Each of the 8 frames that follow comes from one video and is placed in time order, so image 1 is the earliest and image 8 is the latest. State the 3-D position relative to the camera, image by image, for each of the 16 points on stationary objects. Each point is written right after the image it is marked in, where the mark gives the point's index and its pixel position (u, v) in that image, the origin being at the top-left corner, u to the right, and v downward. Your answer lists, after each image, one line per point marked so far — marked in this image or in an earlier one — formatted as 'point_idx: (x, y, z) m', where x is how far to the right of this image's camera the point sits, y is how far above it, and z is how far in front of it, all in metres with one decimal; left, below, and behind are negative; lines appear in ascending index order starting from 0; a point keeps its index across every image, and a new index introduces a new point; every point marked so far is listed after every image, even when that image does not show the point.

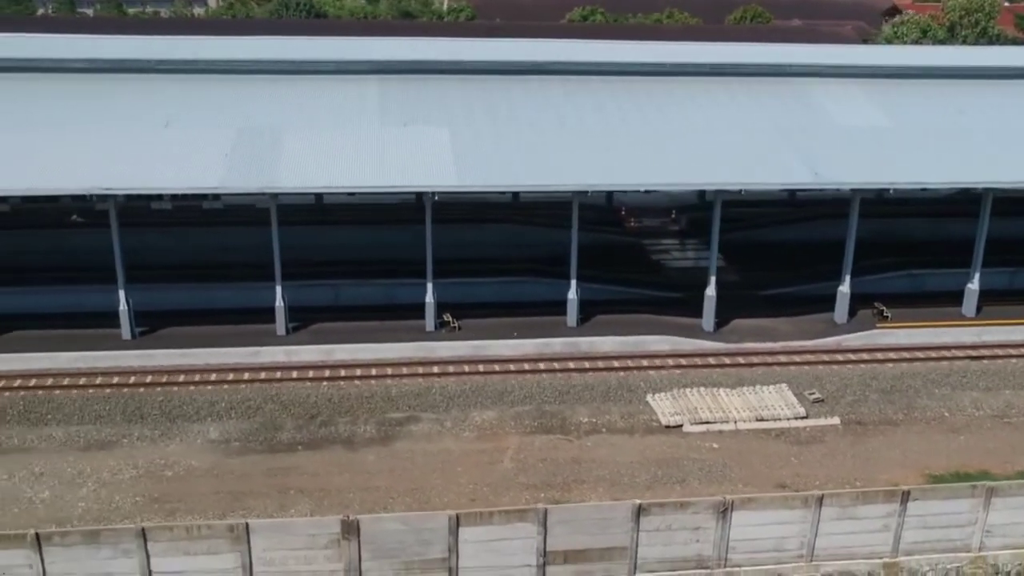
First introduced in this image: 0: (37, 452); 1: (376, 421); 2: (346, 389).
0: (-6.8, -2.4, +13.8) m
1: (-2.1, -2.0, +14.7) m
2: (-2.6, -1.6, +15.4) m
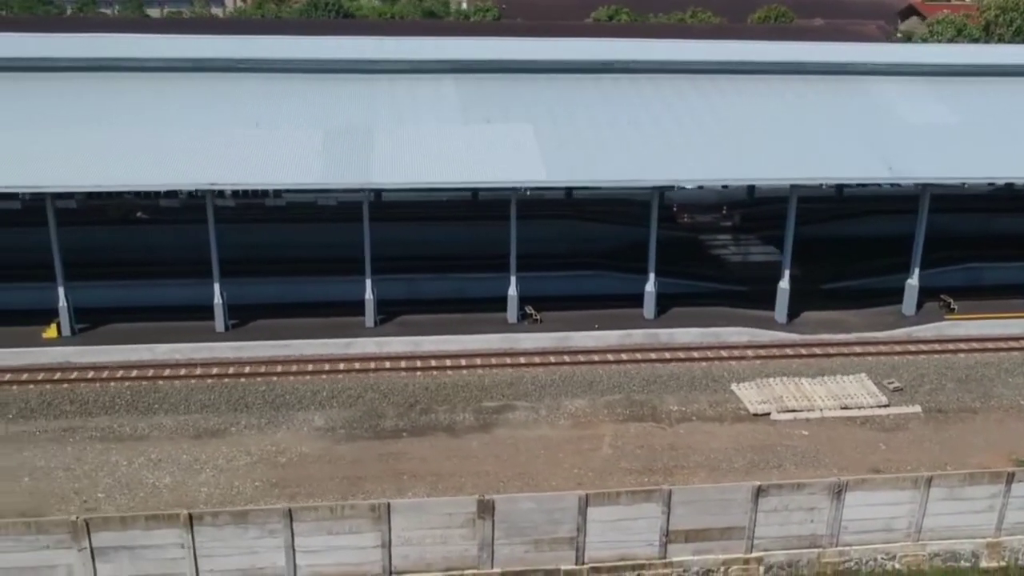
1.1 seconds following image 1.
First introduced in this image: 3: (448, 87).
0: (-5.3, -2.2, +14.2) m
1: (-0.6, -1.9, +15.2) m
2: (-1.2, -1.5, +15.8) m
3: (-1.2, +4.0, +18.9) m
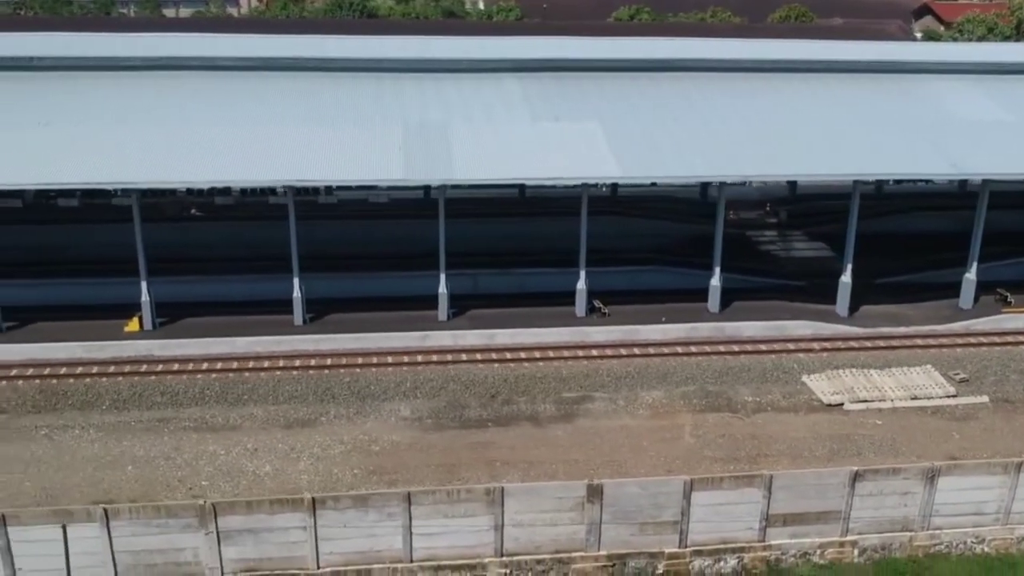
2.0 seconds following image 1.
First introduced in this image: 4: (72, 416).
0: (-4.0, -2.1, +14.5) m
1: (+0.7, -1.8, +15.5) m
2: (+0.1, -1.4, +16.2) m
3: (0.0, +4.1, +19.3) m
4: (-6.7, -2.0, +14.8) m
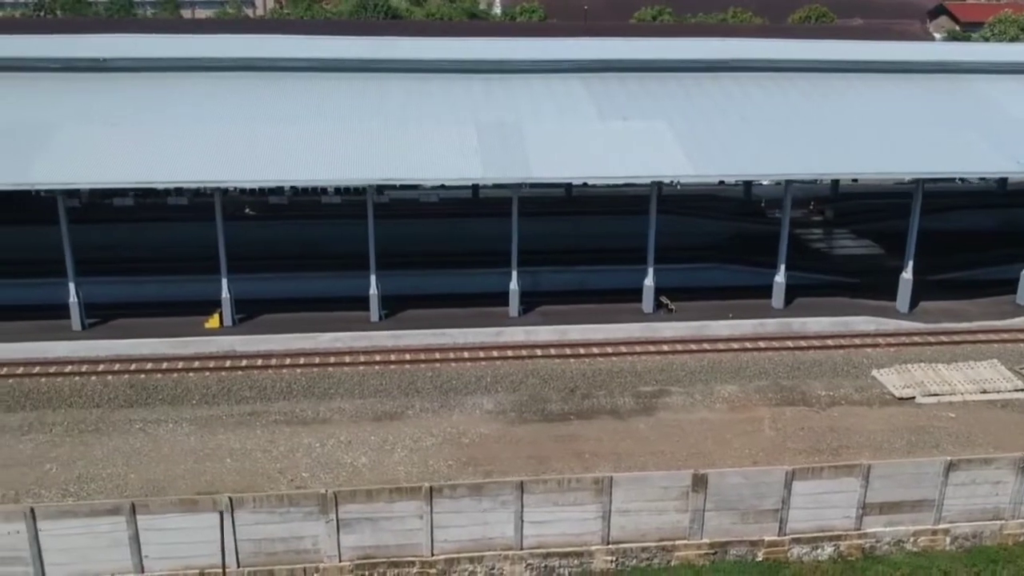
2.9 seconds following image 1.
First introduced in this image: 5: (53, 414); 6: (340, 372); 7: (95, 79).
0: (-2.7, -2.1, +14.8) m
1: (+2.0, -1.7, +15.8) m
2: (+1.4, -1.3, +16.5) m
3: (+1.3, +4.1, +19.6) m
4: (-5.4, -1.9, +15.1) m
5: (-7.1, -1.9, +14.9) m
6: (-2.9, -1.4, +16.1) m
7: (-8.3, +4.2, +19.3) m
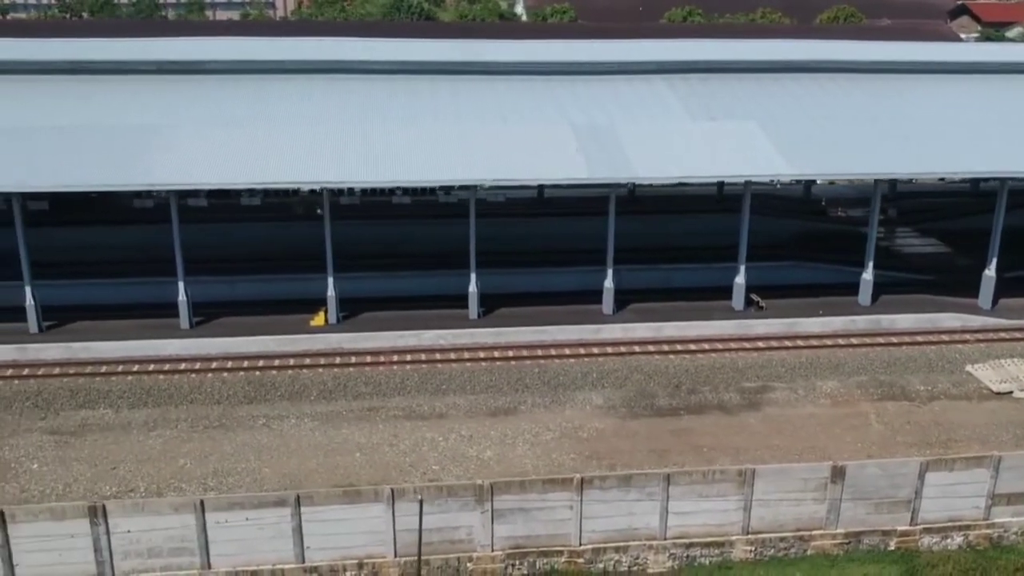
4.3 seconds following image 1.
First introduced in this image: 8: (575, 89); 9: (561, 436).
0: (-0.9, -2.1, +15.2) m
1: (+3.8, -1.7, +16.2) m
2: (+3.2, -1.3, +16.9) m
3: (+3.1, +4.2, +19.9) m
4: (-3.6, -1.9, +15.4) m
5: (-5.3, -1.9, +15.2) m
6: (-1.1, -1.4, +16.4) m
7: (-6.5, +4.2, +19.6) m
8: (+1.3, +4.1, +19.7) m
9: (+0.7, -2.3, +14.8) m
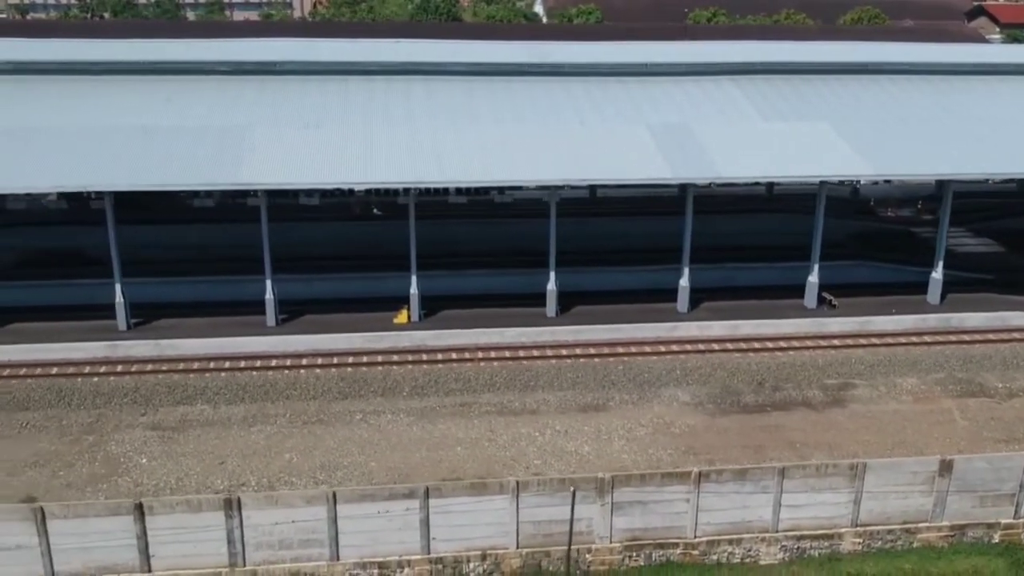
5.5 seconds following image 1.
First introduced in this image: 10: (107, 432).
0: (+0.5, -2.0, +15.4) m
1: (+5.2, -1.7, +16.4) m
2: (+4.7, -1.3, +17.1) m
3: (+4.5, +4.2, +20.2) m
4: (-2.2, -1.9, +15.7) m
5: (-3.8, -1.9, +15.5) m
6: (+0.4, -1.4, +16.7) m
7: (-5.0, +4.3, +19.9) m
8: (+2.8, +4.1, +19.9) m
9: (+2.2, -2.2, +15.0) m
10: (-6.2, -2.2, +14.8) m
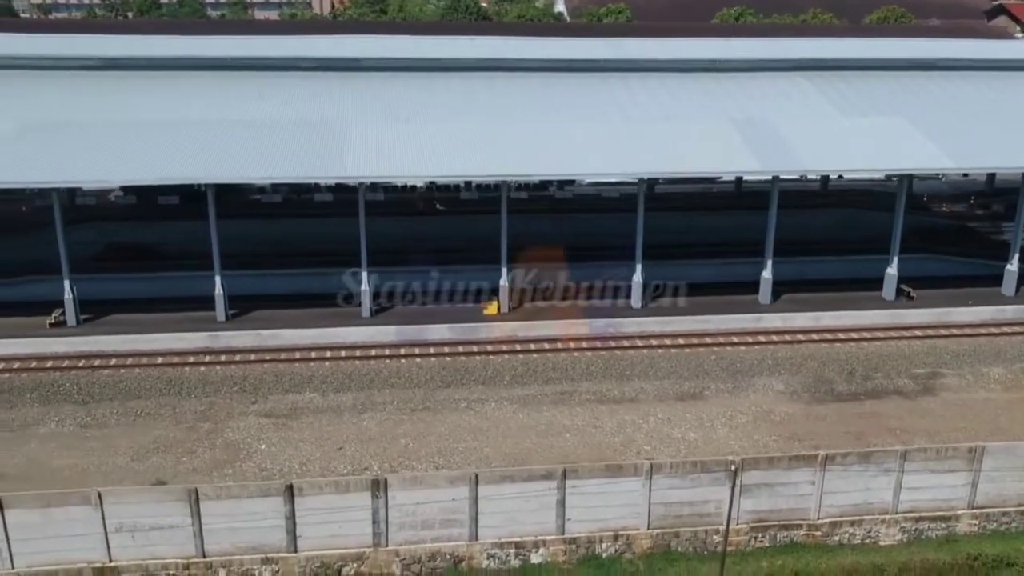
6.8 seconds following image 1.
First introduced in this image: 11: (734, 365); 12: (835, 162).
0: (+2.2, -1.9, +15.8) m
1: (+6.9, -1.5, +16.8) m
2: (+6.3, -1.1, +17.5) m
3: (+6.2, +4.4, +20.5) m
4: (-0.5, -1.7, +16.0) m
5: (-2.2, -1.7, +15.8) m
6: (+2.0, -1.2, +17.0) m
7: (-3.4, +4.4, +20.2) m
8: (+4.4, +4.2, +20.3) m
9: (+3.9, -2.1, +15.4) m
10: (-4.6, -2.1, +15.1) m
11: (+3.9, -1.3, +16.9) m
12: (+5.9, +2.3, +17.8) m
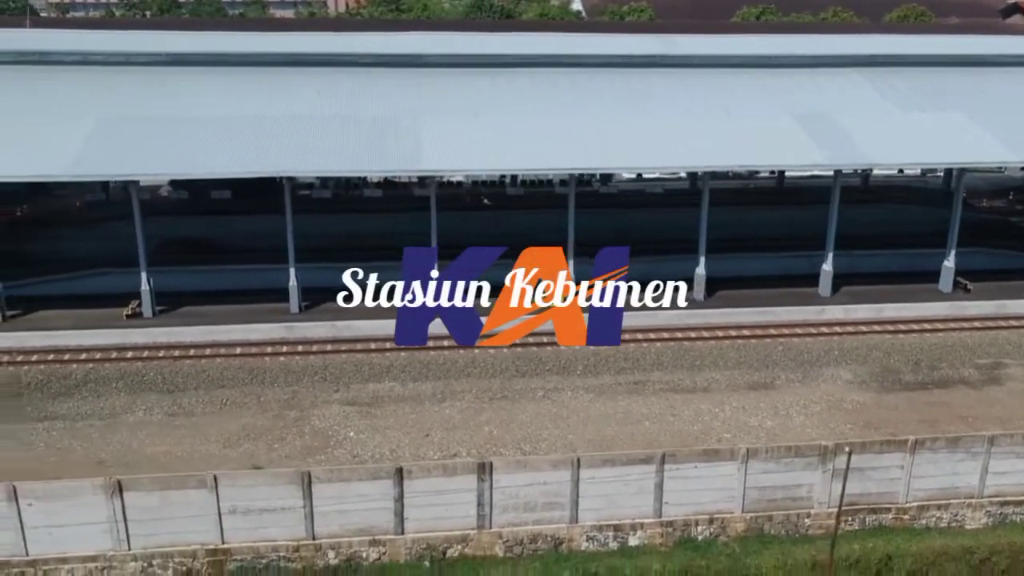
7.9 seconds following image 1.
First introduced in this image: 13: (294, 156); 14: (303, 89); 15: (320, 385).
0: (+3.5, -1.7, +16.1) m
1: (+8.2, -1.4, +17.1) m
2: (+7.6, -1.0, +17.8) m
3: (+7.5, +4.5, +20.8) m
4: (+0.8, -1.6, +16.3) m
5: (-0.9, -1.6, +16.1) m
6: (+3.3, -1.1, +17.3) m
7: (-2.1, +4.6, +20.5) m
8: (+5.7, +4.4, +20.6) m
9: (+5.1, -1.9, +15.7) m
10: (-3.3, -1.9, +15.4) m
11: (+5.1, -1.2, +17.2) m
12: (+7.1, +2.4, +18.1) m
13: (-3.9, +2.4, +17.6) m
14: (-4.3, +4.0, +19.8) m
15: (-3.2, -1.6, +16.0) m
